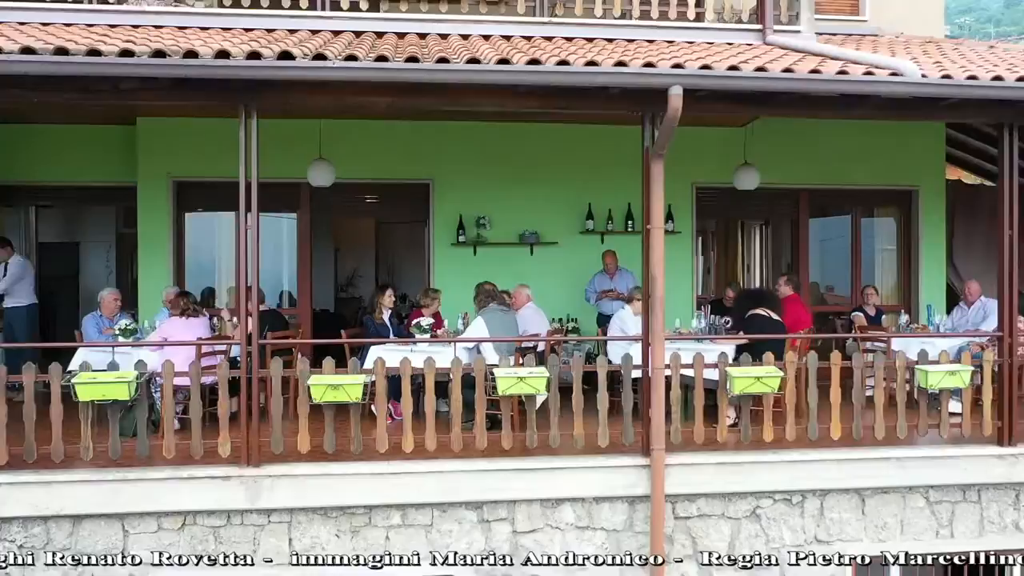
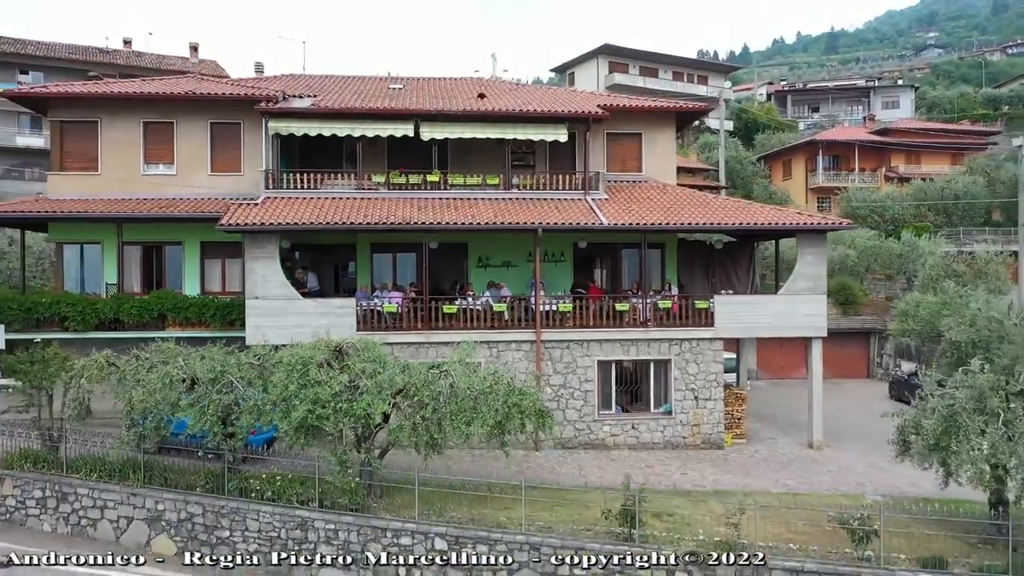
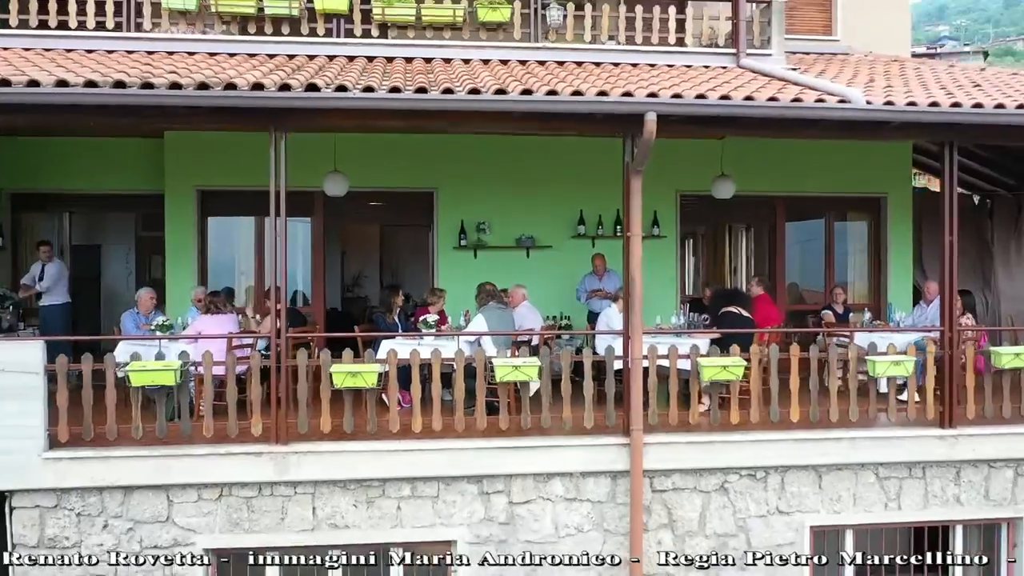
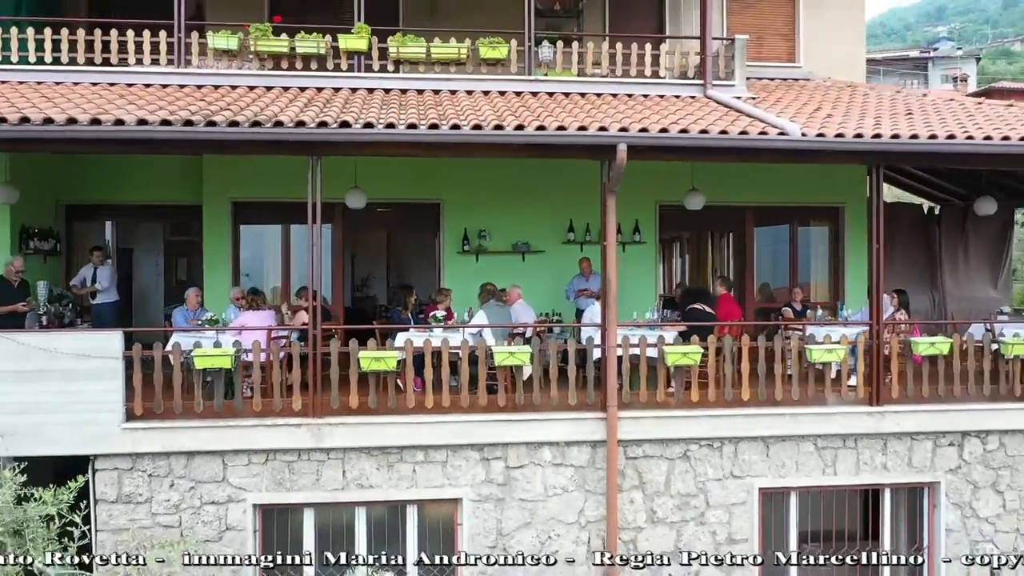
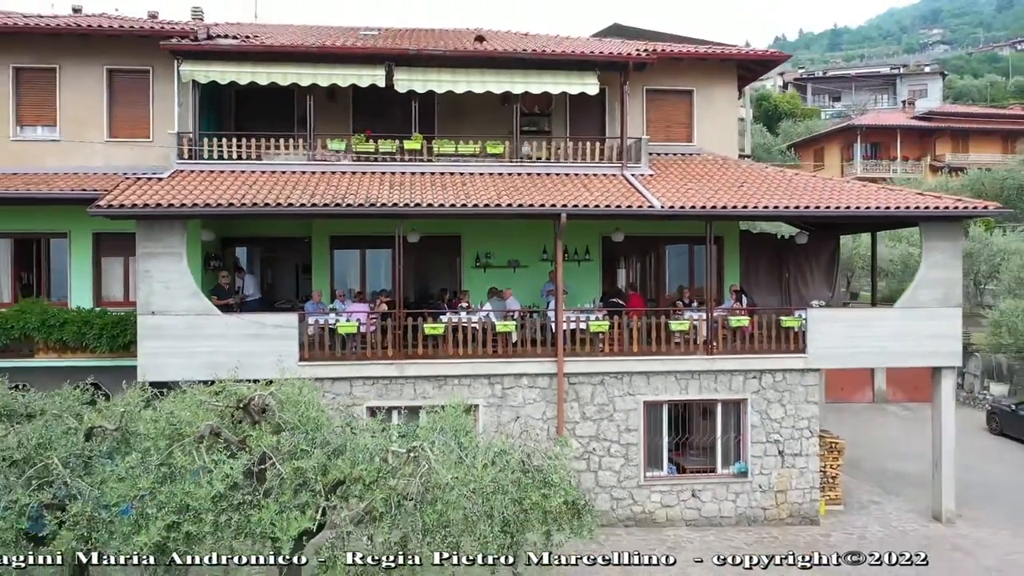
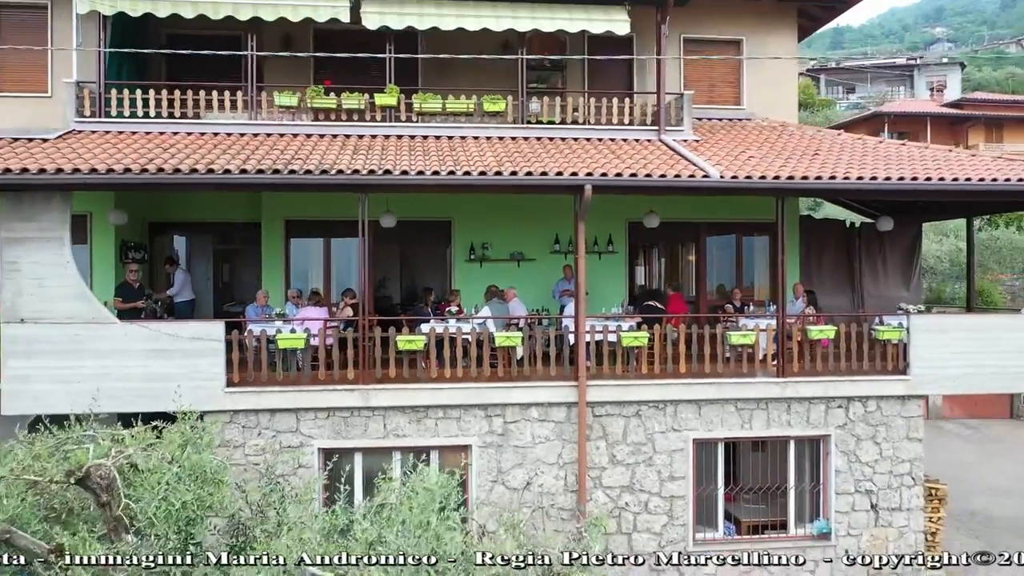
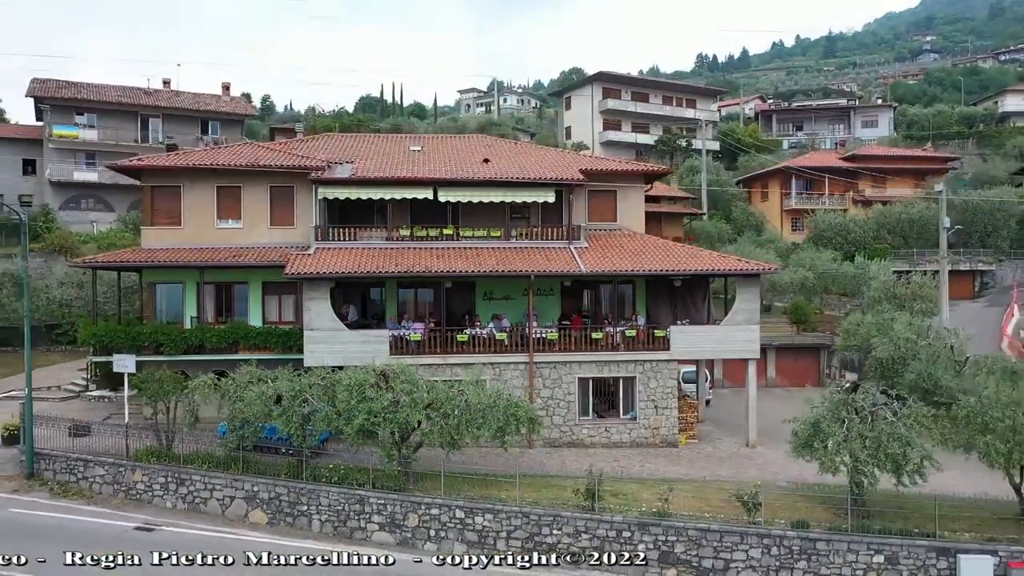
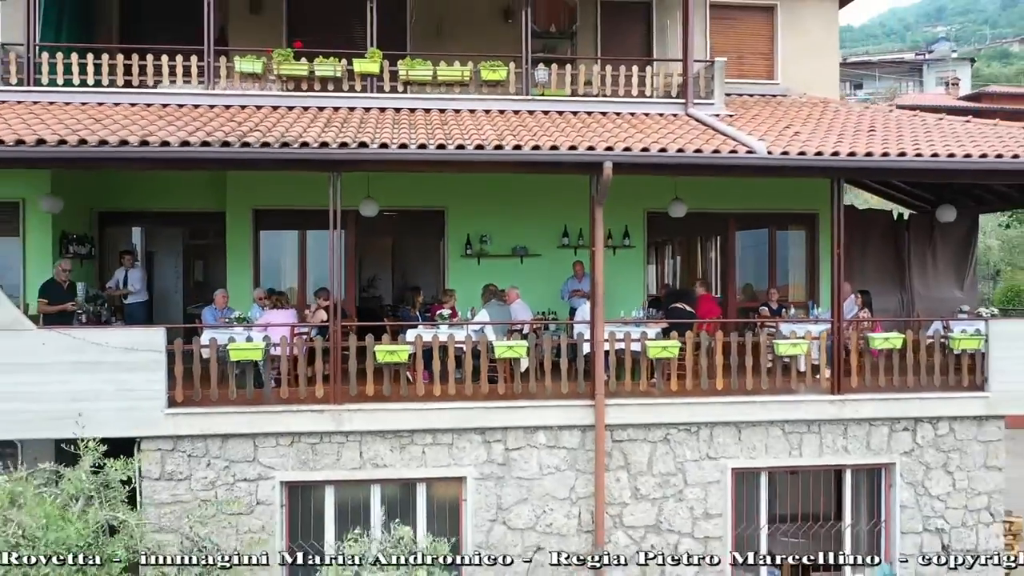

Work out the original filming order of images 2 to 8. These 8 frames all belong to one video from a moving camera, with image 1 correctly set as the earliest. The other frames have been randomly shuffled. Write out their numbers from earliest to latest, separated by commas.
3, 4, 8, 6, 5, 2, 7
